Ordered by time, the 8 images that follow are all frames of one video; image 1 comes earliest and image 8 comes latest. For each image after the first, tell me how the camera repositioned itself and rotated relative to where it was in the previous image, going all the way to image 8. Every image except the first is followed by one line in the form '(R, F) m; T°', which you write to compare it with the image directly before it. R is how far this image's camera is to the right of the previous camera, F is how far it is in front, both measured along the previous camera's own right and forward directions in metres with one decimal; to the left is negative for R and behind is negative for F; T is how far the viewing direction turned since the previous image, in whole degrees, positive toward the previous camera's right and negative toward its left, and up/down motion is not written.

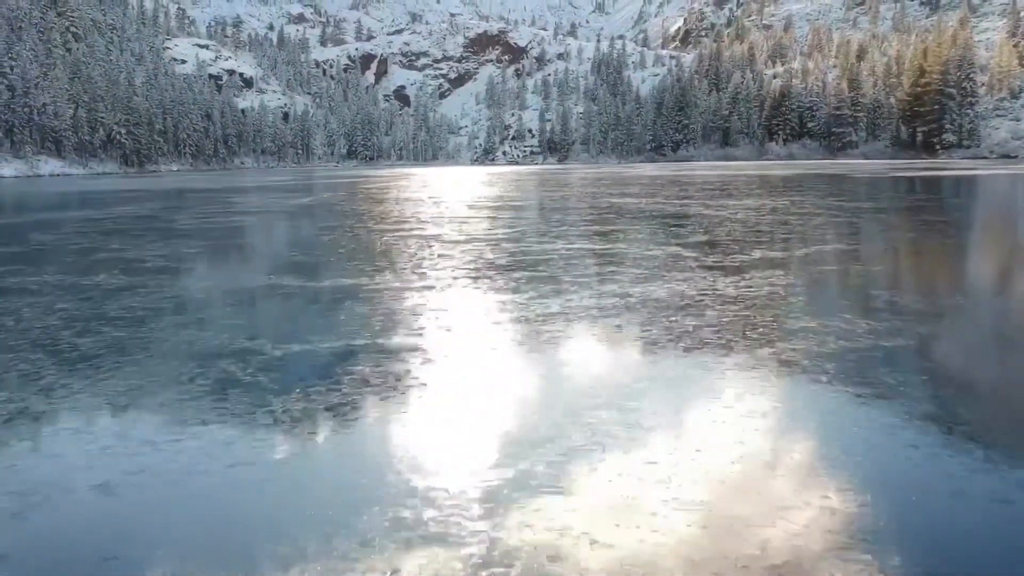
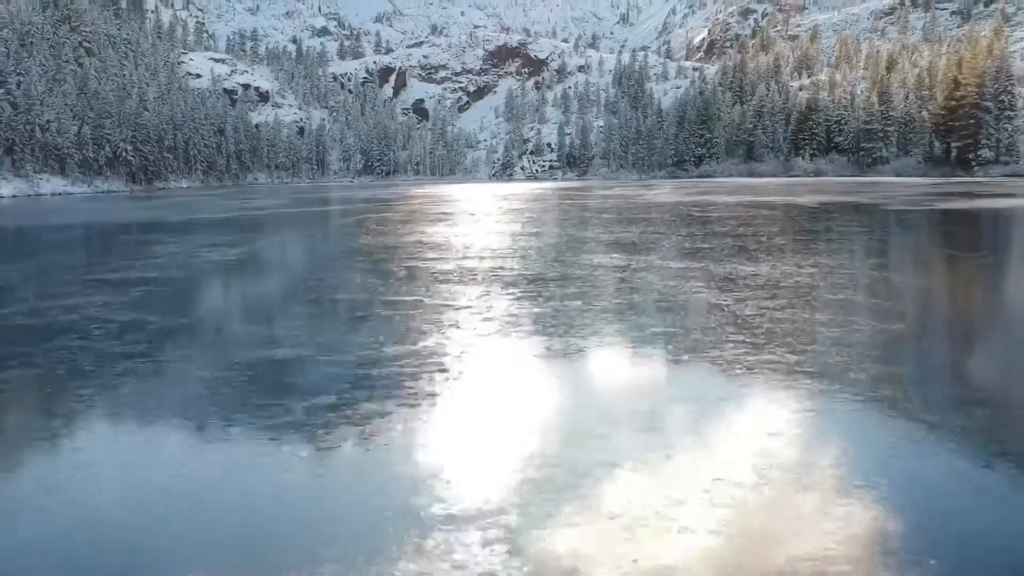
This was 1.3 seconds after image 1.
(+0.6, +2.3) m; -1°
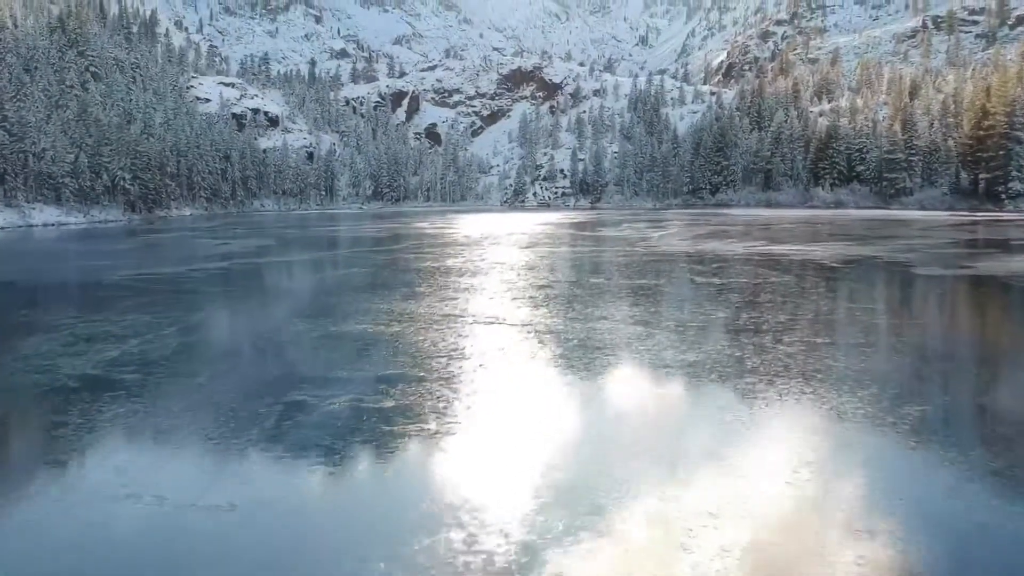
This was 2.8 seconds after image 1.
(+0.7, +2.4) m; -1°
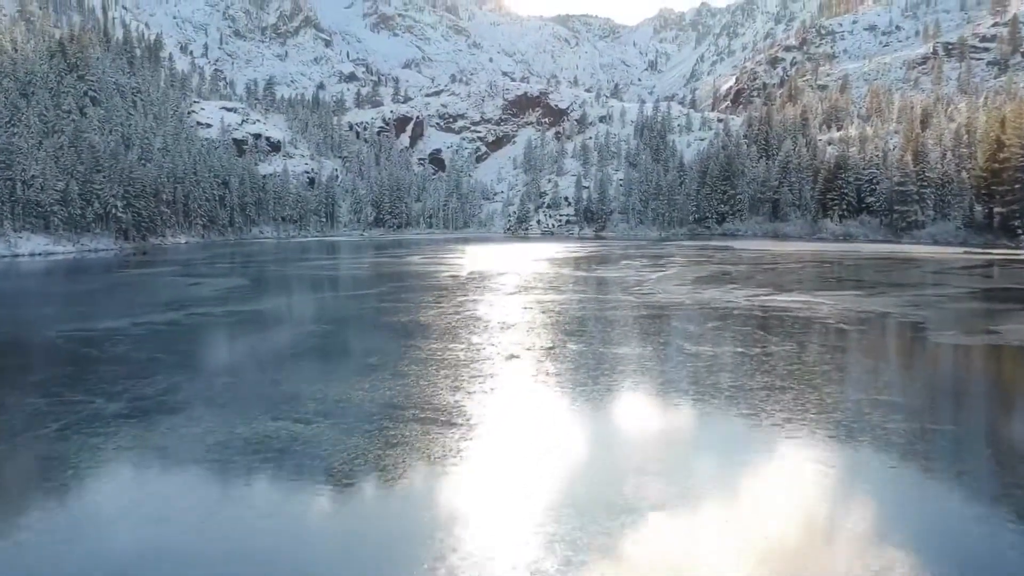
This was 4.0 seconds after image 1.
(+0.6, +1.7) m; -1°
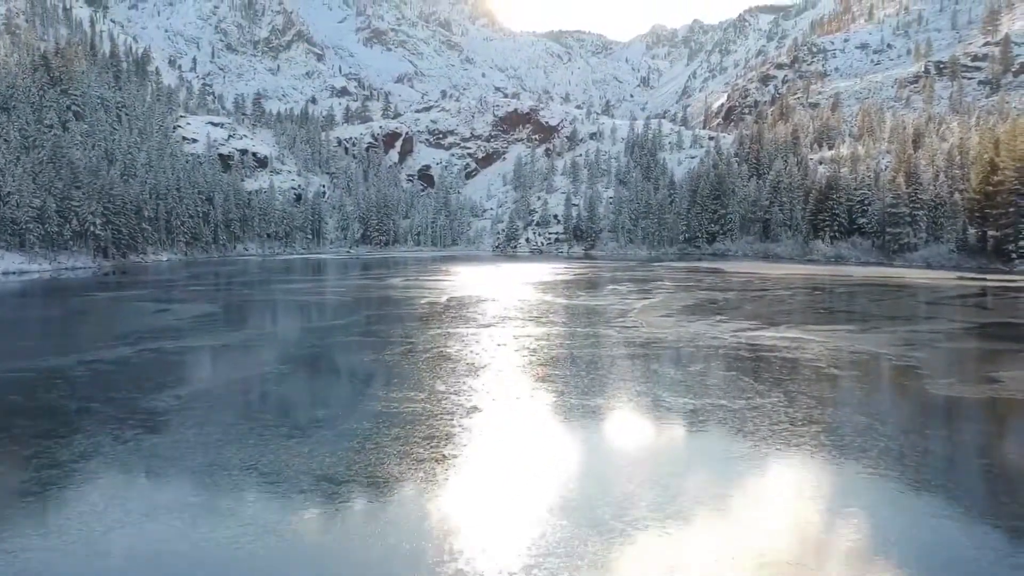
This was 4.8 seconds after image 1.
(+0.4, +1.1) m; 0°
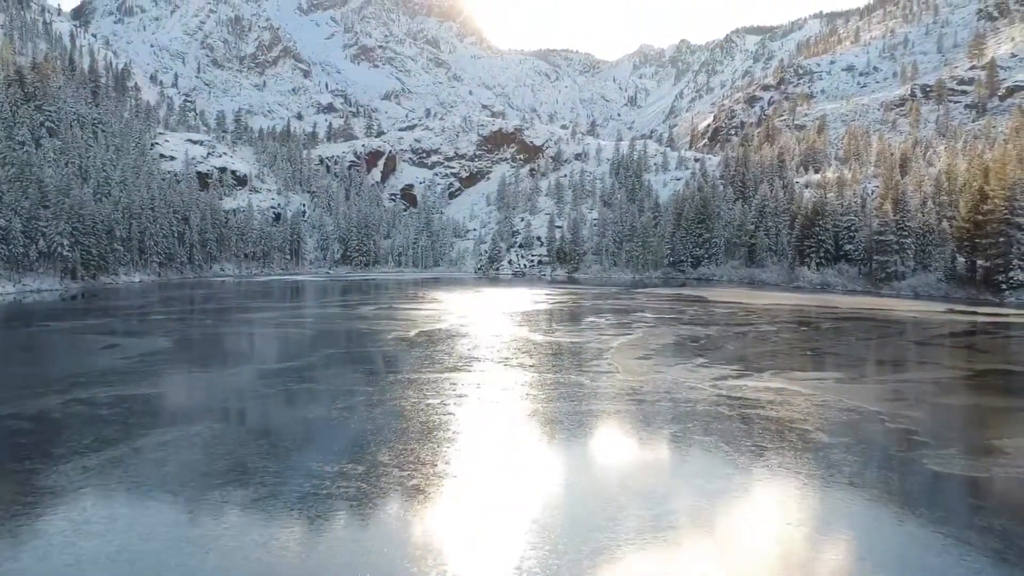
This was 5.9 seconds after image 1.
(+0.4, +1.5) m; +1°
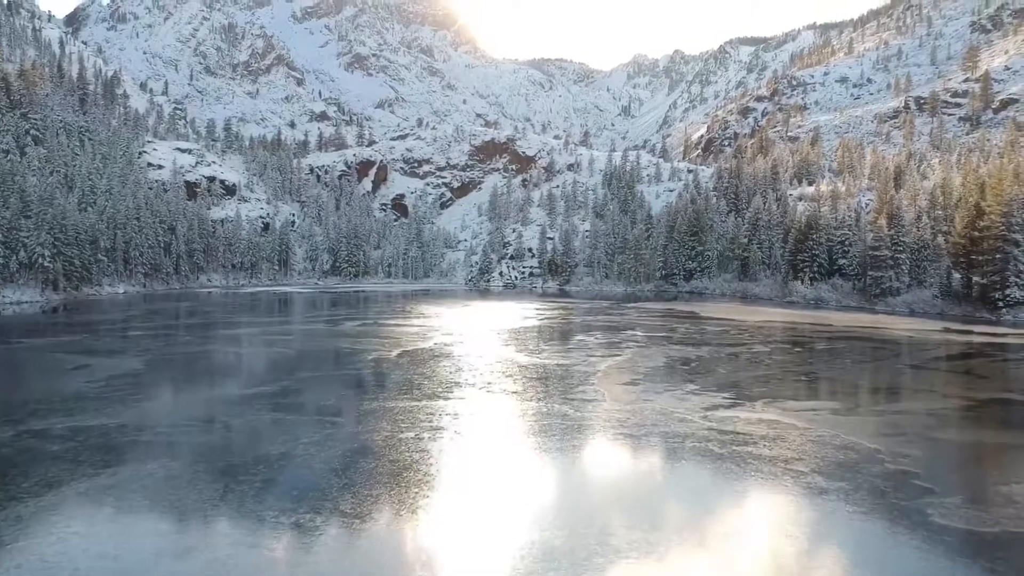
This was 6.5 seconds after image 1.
(+0.2, +0.9) m; 0°
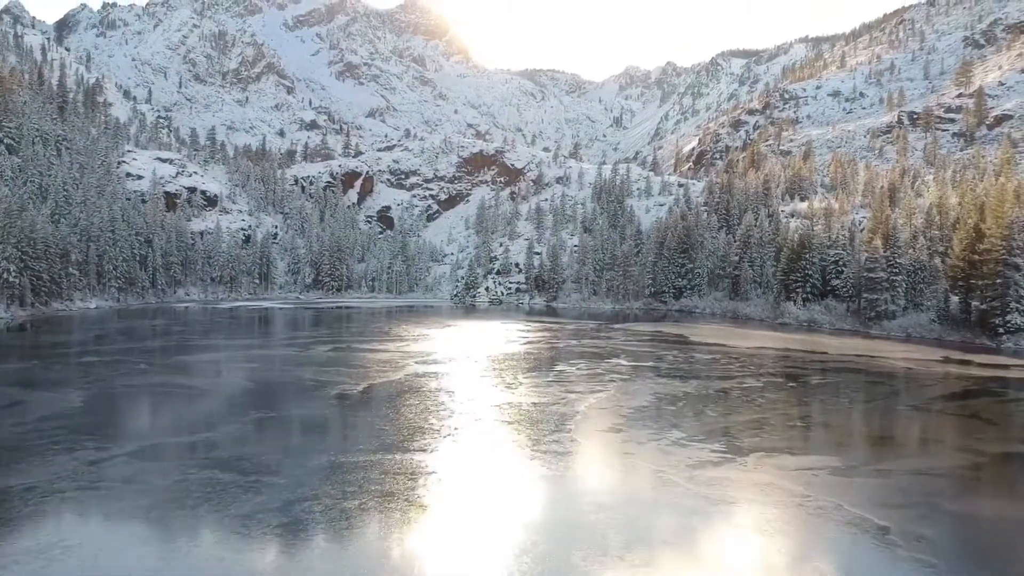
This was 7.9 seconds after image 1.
(+0.4, +2.0) m; 0°
